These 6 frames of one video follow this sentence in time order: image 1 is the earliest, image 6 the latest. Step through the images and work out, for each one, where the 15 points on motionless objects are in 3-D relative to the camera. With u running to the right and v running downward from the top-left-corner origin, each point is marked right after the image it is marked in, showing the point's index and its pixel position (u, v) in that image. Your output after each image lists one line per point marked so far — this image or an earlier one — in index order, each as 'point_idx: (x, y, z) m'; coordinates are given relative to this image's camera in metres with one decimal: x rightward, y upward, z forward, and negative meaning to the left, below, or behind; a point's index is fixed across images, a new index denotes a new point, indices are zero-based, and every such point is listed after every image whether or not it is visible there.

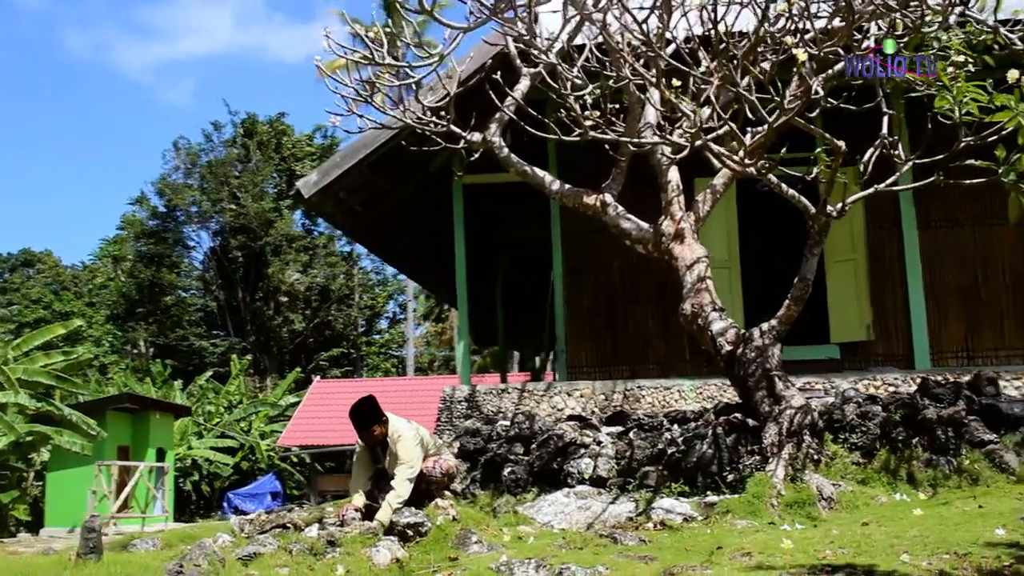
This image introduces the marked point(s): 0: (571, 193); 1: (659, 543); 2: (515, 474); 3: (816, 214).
0: (+0.5, +0.8, +8.8) m
1: (+0.8, -1.3, +5.3) m
2: (0.0, -1.3, +7.2) m
3: (+2.2, +0.5, +7.3) m
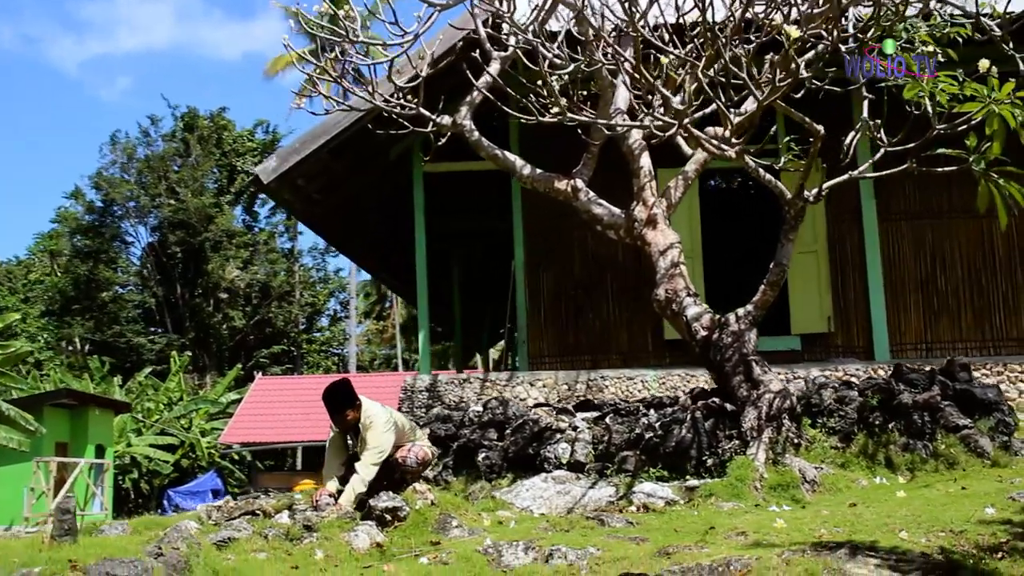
0: (+0.2, +0.9, +8.7) m
1: (+0.7, -1.2, +5.3) m
2: (-0.2, -1.2, +7.1) m
3: (+2.0, +0.6, +7.3) m
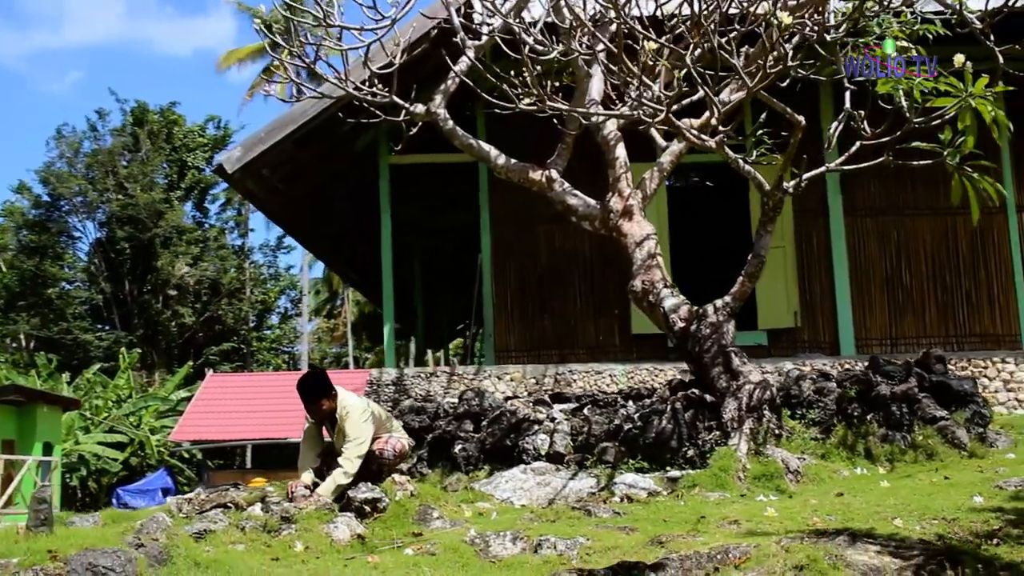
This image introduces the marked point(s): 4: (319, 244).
0: (0.0, +1.0, +8.6) m
1: (+0.6, -1.2, +5.2) m
2: (-0.3, -1.1, +7.0) m
3: (+1.8, +0.7, +7.3) m
4: (-2.8, +0.6, +14.9) m
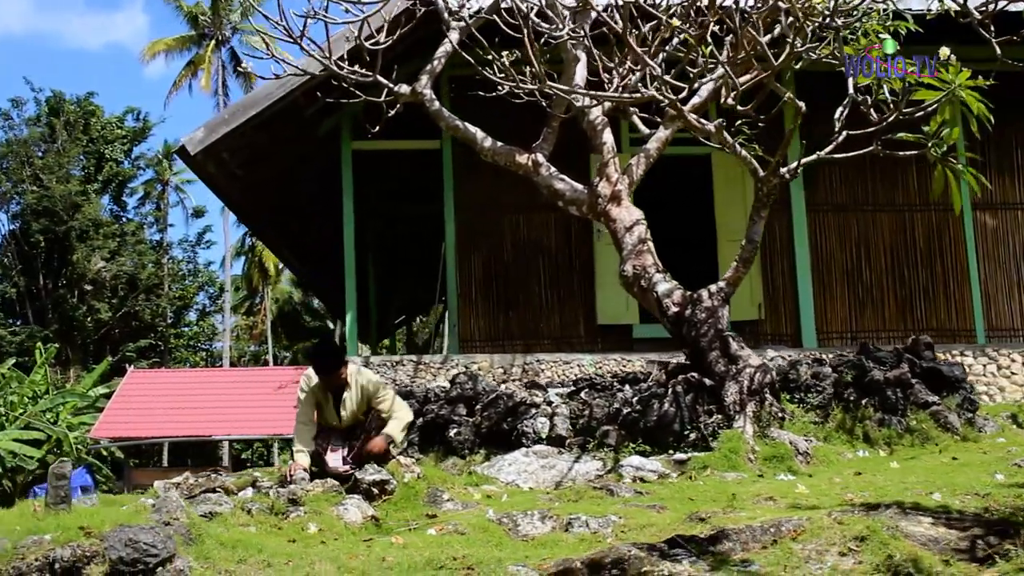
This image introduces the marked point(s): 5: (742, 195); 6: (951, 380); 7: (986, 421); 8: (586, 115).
0: (-0.1, +1.1, +8.5) m
1: (+0.7, -1.0, +5.1) m
2: (-0.3, -1.0, +6.8) m
3: (+1.8, +0.8, +7.3) m
4: (-3.4, +0.8, +14.6) m
5: (+2.4, +1.0, +10.9) m
6: (+3.0, -0.6, +7.1) m
7: (+3.2, -0.9, +7.0) m
8: (+0.6, +1.5, +8.7) m
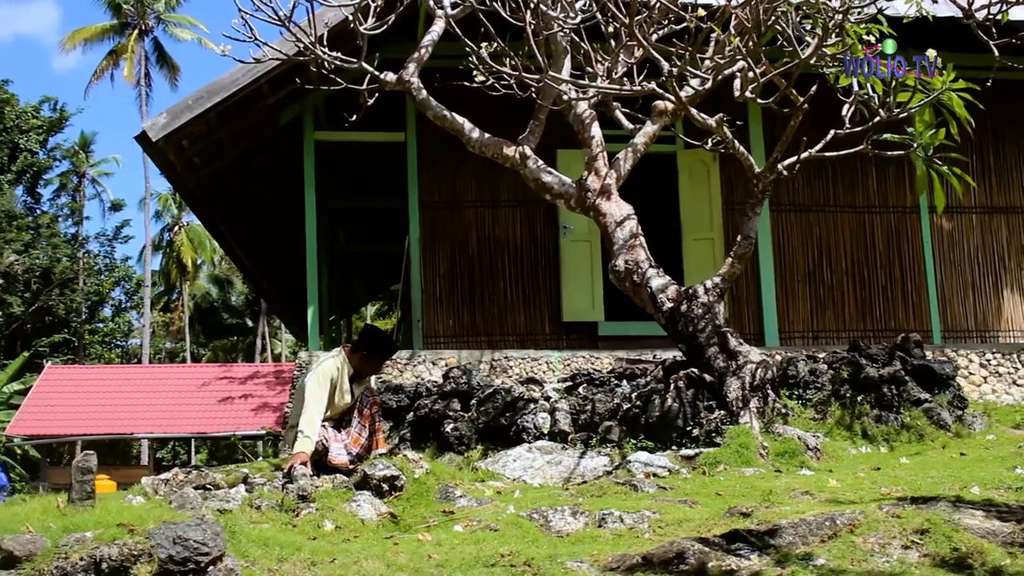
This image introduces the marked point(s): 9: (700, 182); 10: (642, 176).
0: (-0.2, +1.2, +8.4) m
1: (+0.8, -1.0, +5.1) m
2: (-0.3, -0.9, +6.7) m
3: (+1.8, +0.8, +7.3) m
4: (-3.9, +0.9, +14.2) m
5: (+2.1, +1.0, +11.0) m
6: (+3.0, -0.6, +7.2) m
7: (+3.2, -0.9, +7.1) m
8: (+0.5, +1.5, +8.6) m
9: (+2.0, +1.1, +11.0) m
10: (+1.5, +1.3, +12.8) m
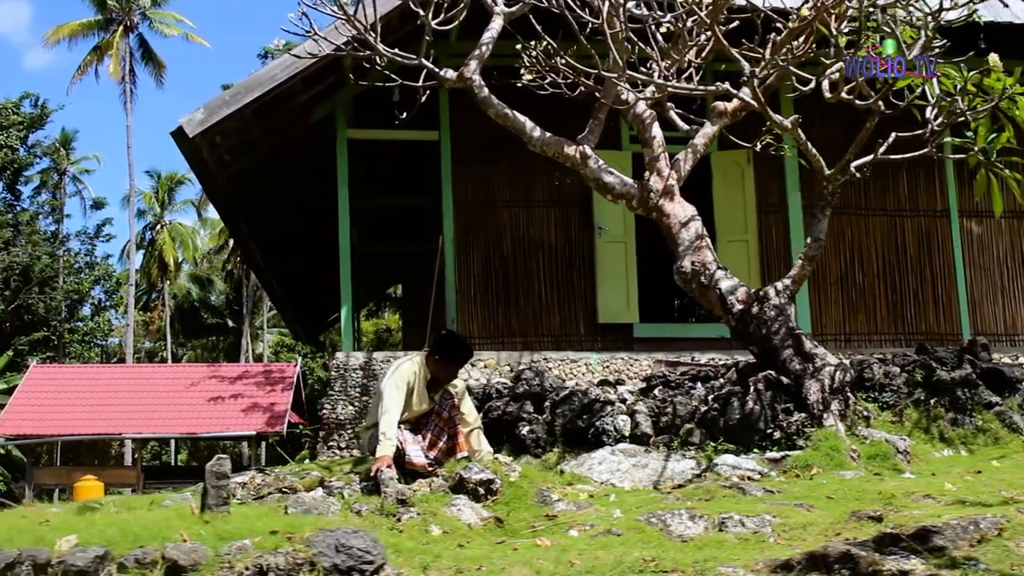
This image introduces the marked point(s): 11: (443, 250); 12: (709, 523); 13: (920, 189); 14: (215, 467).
0: (+0.3, +1.2, +8.3) m
1: (+1.4, -1.0, +5.0) m
2: (+0.2, -0.9, +6.6) m
3: (+2.3, +0.8, +7.3) m
4: (-3.5, +0.9, +14.1) m
5: (+2.5, +1.0, +10.9) m
6: (+3.5, -0.7, +7.2) m
7: (+3.7, -0.9, +7.1) m
8: (+1.0, +1.5, +8.6) m
9: (+2.5, +1.1, +11.0) m
10: (+1.9, +1.3, +12.8) m
11: (-0.6, +0.4, +10.3) m
12: (+0.9, -1.0, +4.6) m
13: (+4.5, +1.1, +11.1) m
14: (-1.2, -0.7, +3.9) m
